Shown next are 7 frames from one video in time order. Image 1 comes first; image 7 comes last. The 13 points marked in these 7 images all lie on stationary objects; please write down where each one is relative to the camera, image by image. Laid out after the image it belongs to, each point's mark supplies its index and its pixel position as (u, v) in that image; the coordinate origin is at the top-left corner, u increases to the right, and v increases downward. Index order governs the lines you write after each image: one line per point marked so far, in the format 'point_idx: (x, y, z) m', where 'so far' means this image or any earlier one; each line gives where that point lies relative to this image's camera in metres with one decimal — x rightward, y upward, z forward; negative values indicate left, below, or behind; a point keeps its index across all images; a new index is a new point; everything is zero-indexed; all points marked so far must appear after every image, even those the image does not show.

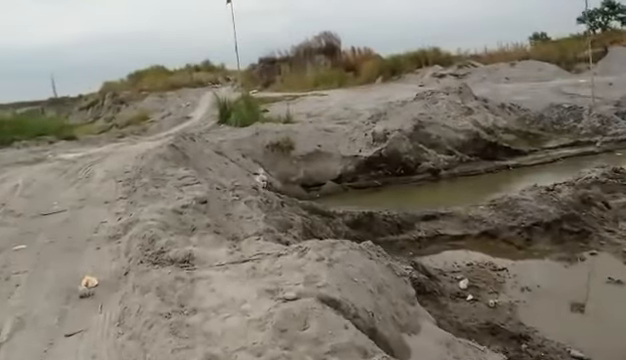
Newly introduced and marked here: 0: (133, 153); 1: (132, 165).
0: (-4.0, +0.6, +13.6) m
1: (-3.2, +0.2, +11.2) m
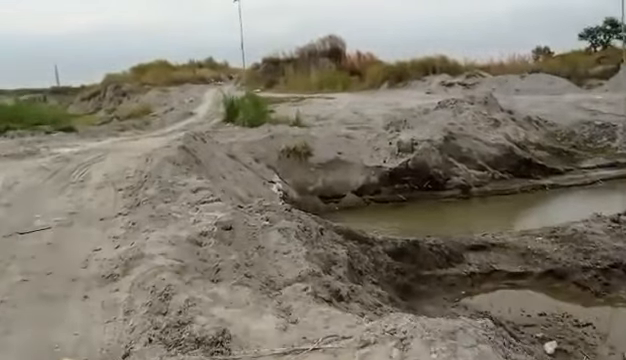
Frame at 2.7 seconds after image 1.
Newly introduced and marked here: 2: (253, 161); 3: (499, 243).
0: (-3.4, +0.5, +11.9) m
1: (-2.7, +0.2, +9.5) m
2: (-1.5, +0.5, +15.0) m
3: (+3.0, -1.0, +9.8) m
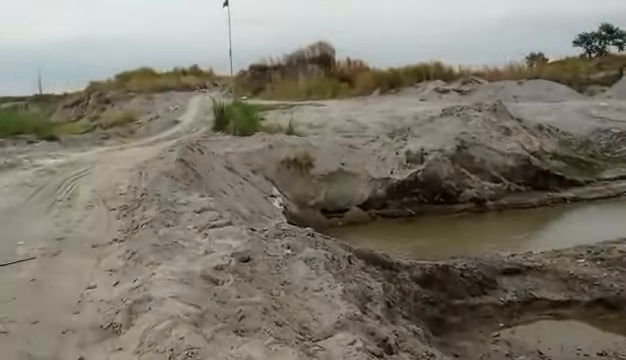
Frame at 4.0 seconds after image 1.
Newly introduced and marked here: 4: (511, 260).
0: (-3.3, +0.2, +11.0) m
1: (-2.5, -0.1, +8.6) m
2: (-1.4, +0.2, +14.1) m
3: (+3.2, -1.2, +8.9) m
4: (+2.9, -1.2, +9.4) m
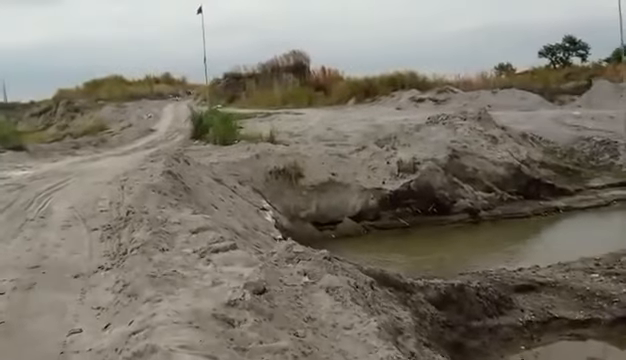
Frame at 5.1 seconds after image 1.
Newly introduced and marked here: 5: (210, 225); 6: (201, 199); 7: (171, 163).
0: (-3.4, 0.0, +10.1) m
1: (-2.5, -0.3, +7.8) m
2: (-1.6, -0.1, +13.3) m
3: (+3.2, -1.4, +8.3) m
4: (+2.9, -1.3, +8.7) m
5: (-1.1, -0.5, +7.0) m
6: (-1.6, -0.3, +8.7) m
7: (-2.3, +0.3, +10.1) m
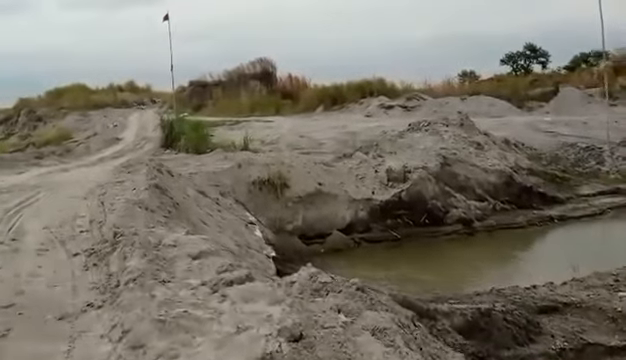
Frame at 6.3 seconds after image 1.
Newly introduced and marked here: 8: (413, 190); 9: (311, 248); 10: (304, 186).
0: (-3.4, -0.2, +9.1) m
1: (-2.4, -0.4, +6.8) m
2: (-1.8, -0.3, +12.4) m
3: (+3.2, -1.5, +7.7) m
4: (+2.9, -1.5, +8.1) m
5: (-1.0, -0.7, +6.2) m
6: (-1.5, -0.5, +7.8) m
7: (-2.3, +0.1, +9.2) m
8: (+2.3, -0.2, +14.2) m
9: (0.0, -1.4, +13.0) m
10: (-0.2, -0.1, +13.7) m
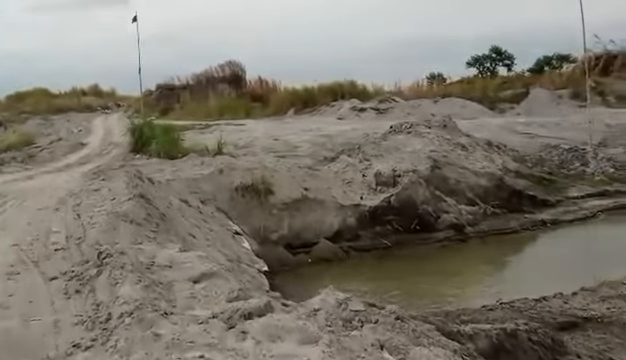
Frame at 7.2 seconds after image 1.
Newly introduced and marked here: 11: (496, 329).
0: (-3.5, -0.3, +8.3) m
1: (-2.4, -0.5, +6.0) m
2: (-2.1, -0.4, +11.6) m
3: (+3.2, -1.5, +7.2) m
4: (+2.9, -1.5, +7.6) m
5: (-0.9, -0.7, +5.5) m
6: (-1.5, -0.6, +7.1) m
7: (-2.4, 0.0, +8.4) m
8: (+1.9, -0.3, +13.6) m
9: (-0.3, -1.5, +12.4) m
10: (-0.5, -0.2, +13.0) m
11: (+1.7, -1.4, +6.2) m
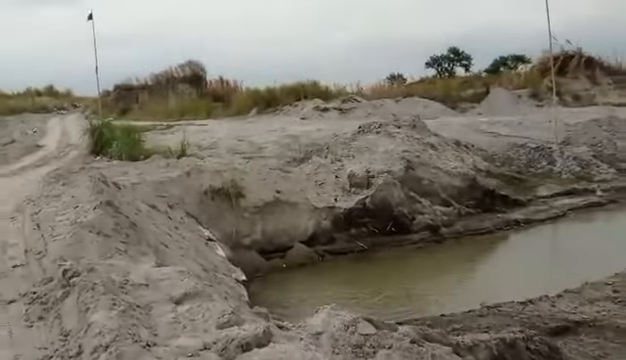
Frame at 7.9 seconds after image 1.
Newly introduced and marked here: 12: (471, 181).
0: (-3.7, -0.4, +7.6) m
1: (-2.5, -0.6, +5.4) m
2: (-2.5, -0.5, +11.0) m
3: (+3.1, -1.6, +6.9) m
4: (+2.7, -1.5, +7.3) m
5: (-1.0, -0.8, +4.9) m
6: (-1.7, -0.6, +6.5) m
7: (-2.6, -0.1, +7.8) m
8: (+1.4, -0.3, +13.2) m
9: (-0.8, -1.6, +11.8) m
10: (-1.0, -0.3, +12.5) m
11: (+1.6, -1.5, +5.8) m
12: (+3.7, 0.0, +14.8) m
